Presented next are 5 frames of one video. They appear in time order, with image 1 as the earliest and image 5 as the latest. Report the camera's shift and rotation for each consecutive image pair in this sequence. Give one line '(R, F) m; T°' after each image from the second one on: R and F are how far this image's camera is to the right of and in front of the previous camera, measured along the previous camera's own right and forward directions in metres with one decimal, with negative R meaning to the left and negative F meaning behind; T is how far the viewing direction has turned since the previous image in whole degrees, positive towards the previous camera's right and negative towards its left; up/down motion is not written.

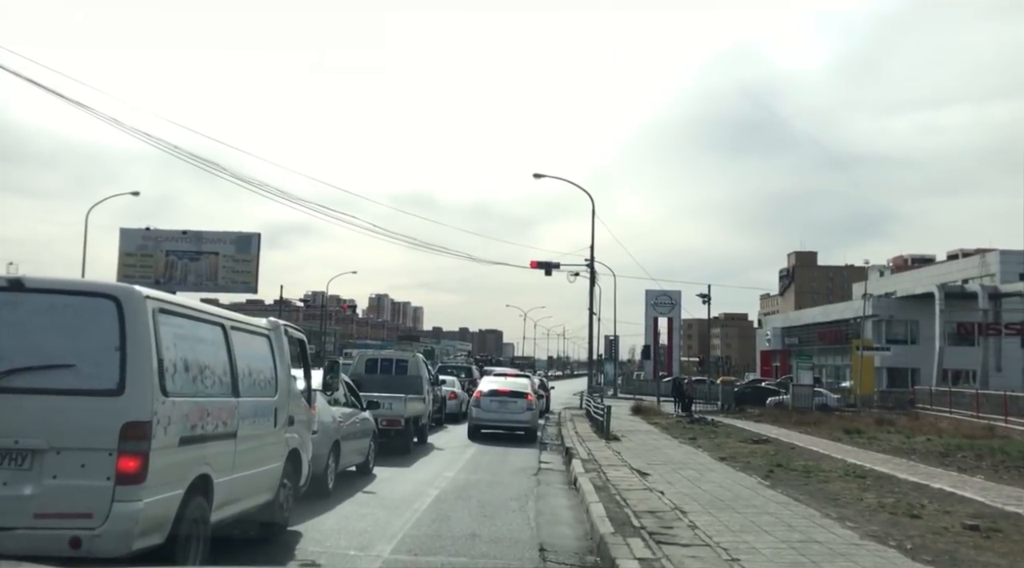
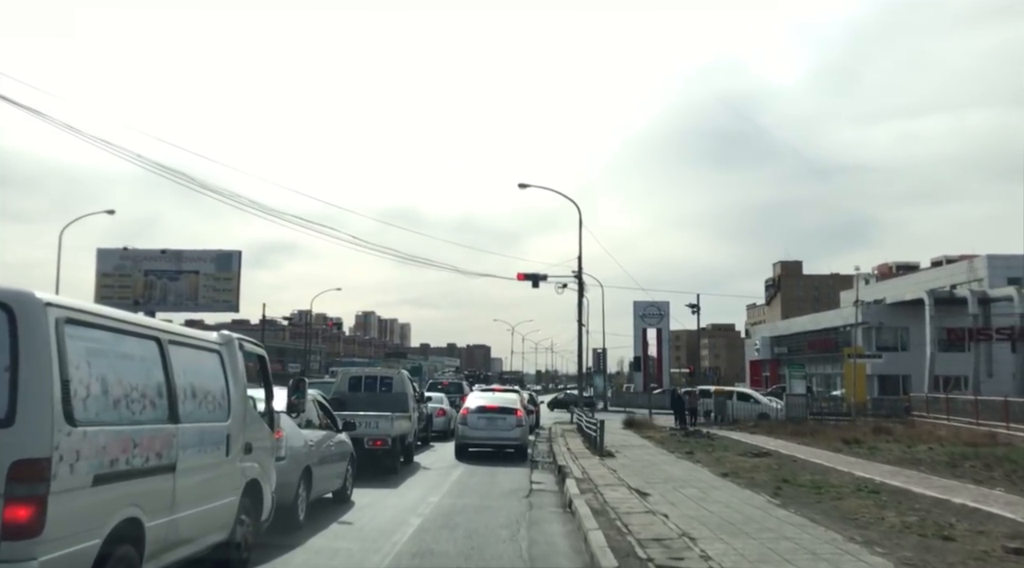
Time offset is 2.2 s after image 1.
(0.0, +1.0) m; +1°
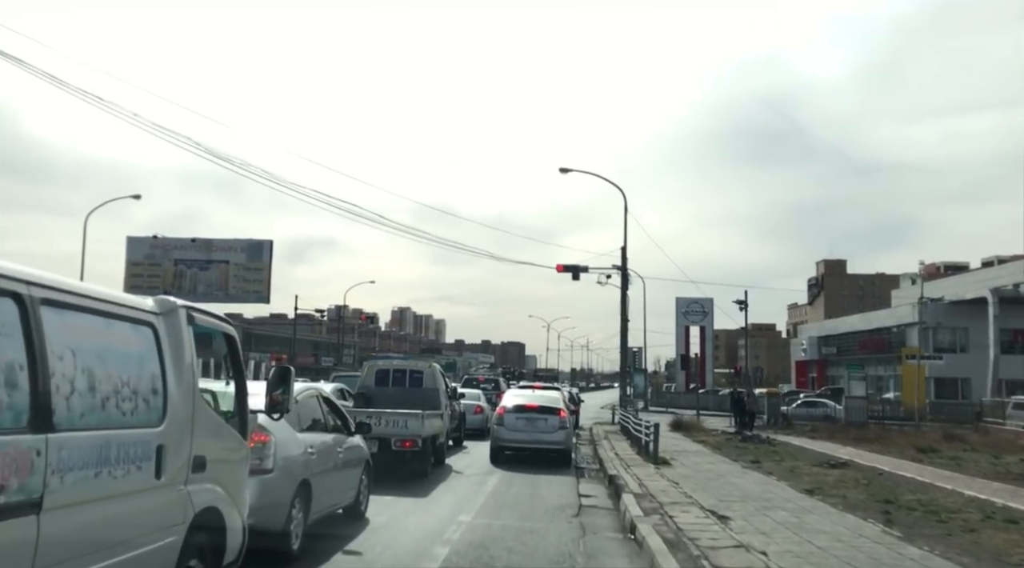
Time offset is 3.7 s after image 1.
(-0.2, +2.4) m; -3°
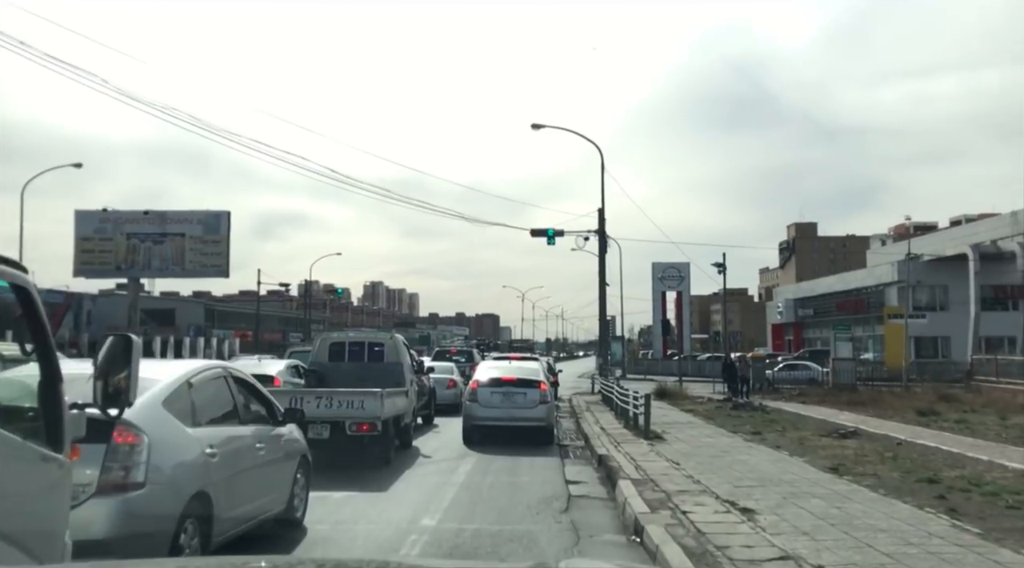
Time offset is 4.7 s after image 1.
(0.0, +2.3) m; +2°
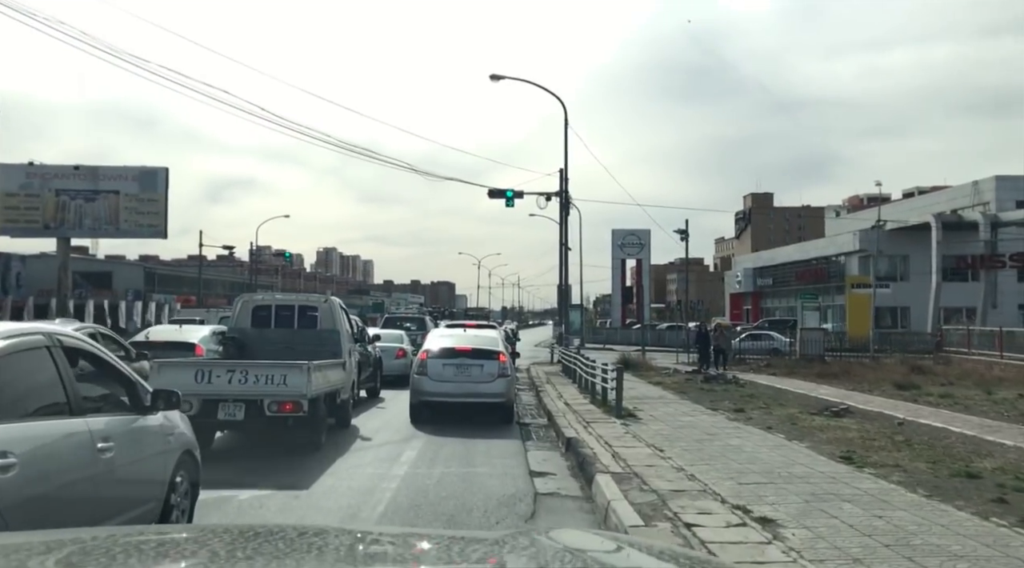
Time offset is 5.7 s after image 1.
(0.0, +2.3) m; +3°
